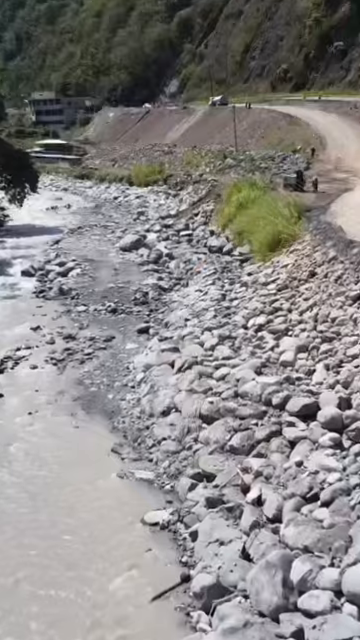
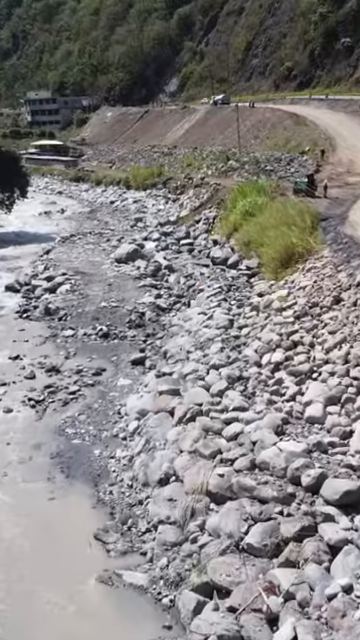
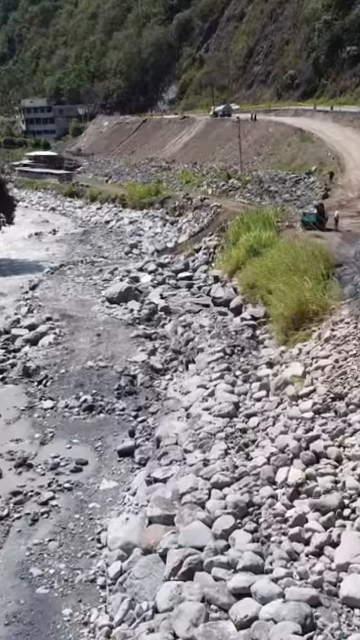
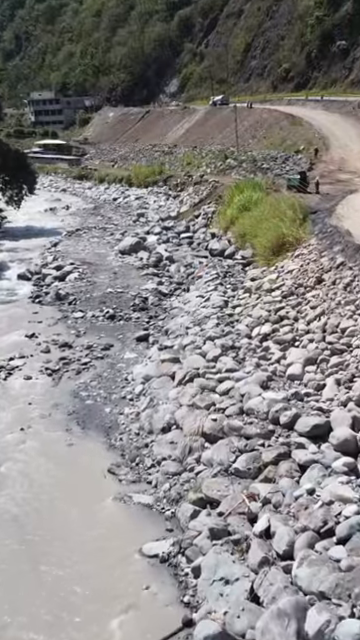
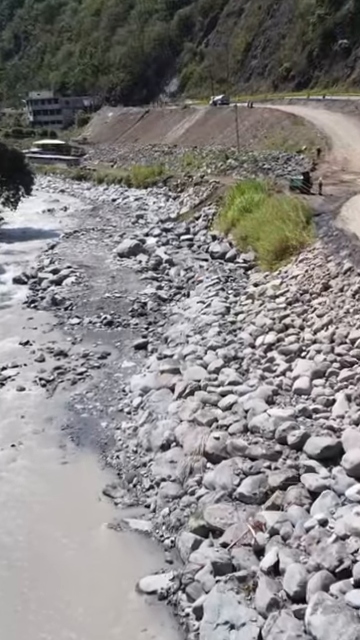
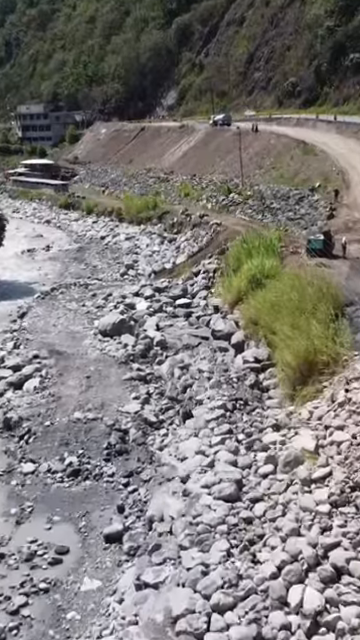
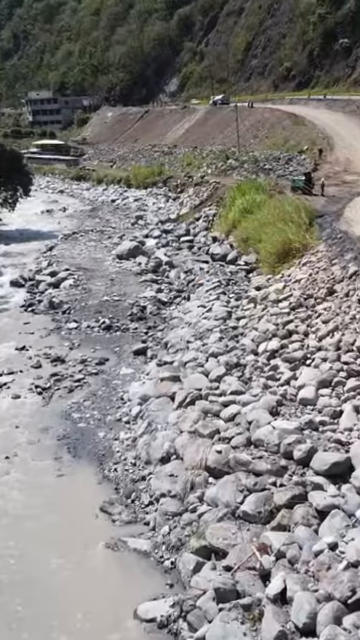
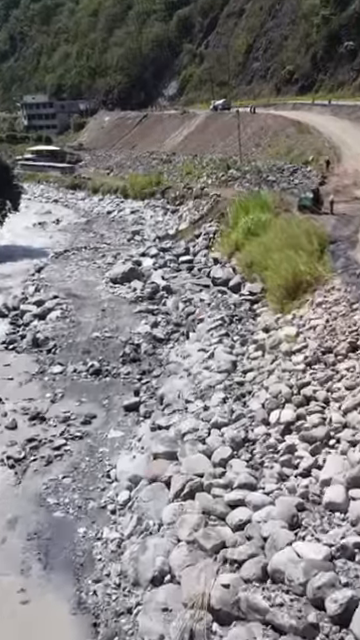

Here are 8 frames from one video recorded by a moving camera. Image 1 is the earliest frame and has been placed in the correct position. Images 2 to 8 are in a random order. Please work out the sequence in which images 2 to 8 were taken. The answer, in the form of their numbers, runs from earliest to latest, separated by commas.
4, 5, 7, 2, 8, 3, 6
